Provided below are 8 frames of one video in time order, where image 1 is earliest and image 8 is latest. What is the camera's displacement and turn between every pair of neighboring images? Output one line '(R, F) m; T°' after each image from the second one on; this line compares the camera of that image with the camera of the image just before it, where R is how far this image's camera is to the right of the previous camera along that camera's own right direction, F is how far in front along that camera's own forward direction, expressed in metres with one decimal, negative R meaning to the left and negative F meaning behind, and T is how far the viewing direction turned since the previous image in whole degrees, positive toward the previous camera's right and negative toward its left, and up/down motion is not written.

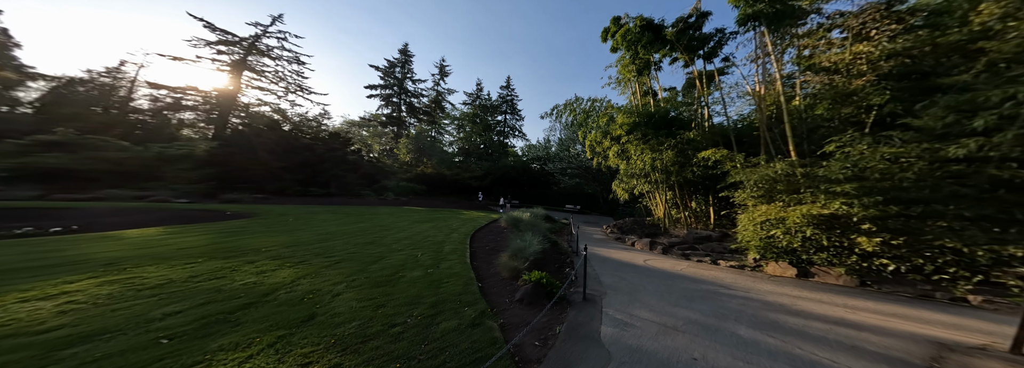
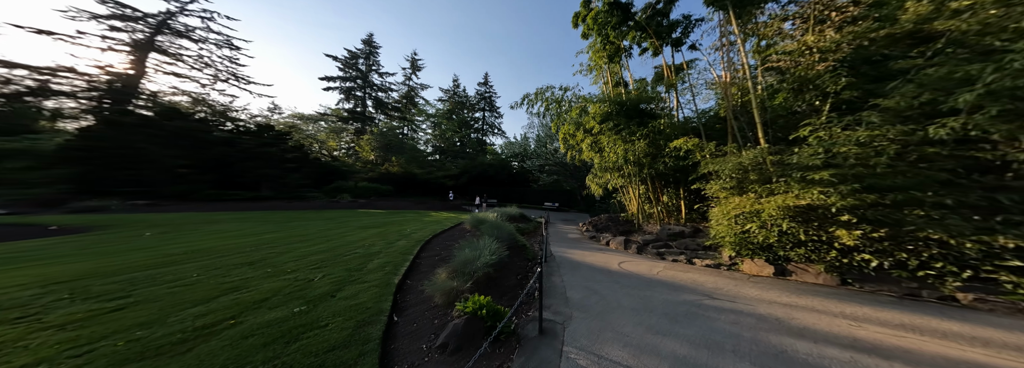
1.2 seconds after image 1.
(+0.5, +0.8) m; +6°
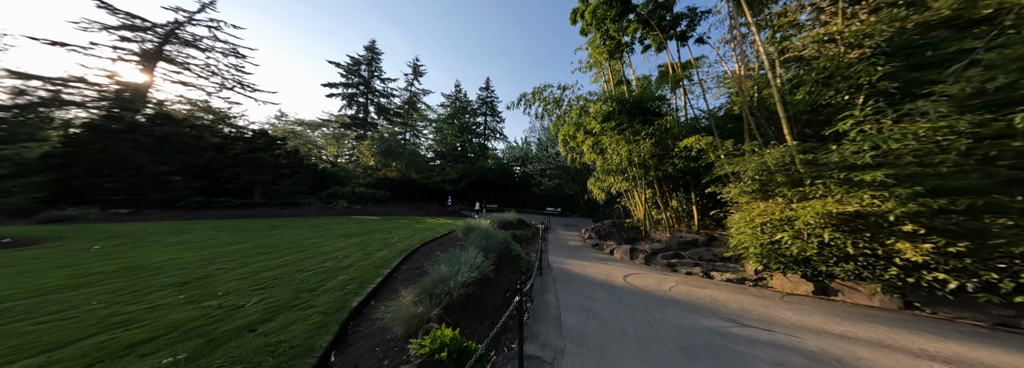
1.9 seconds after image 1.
(+0.3, +0.5) m; -1°
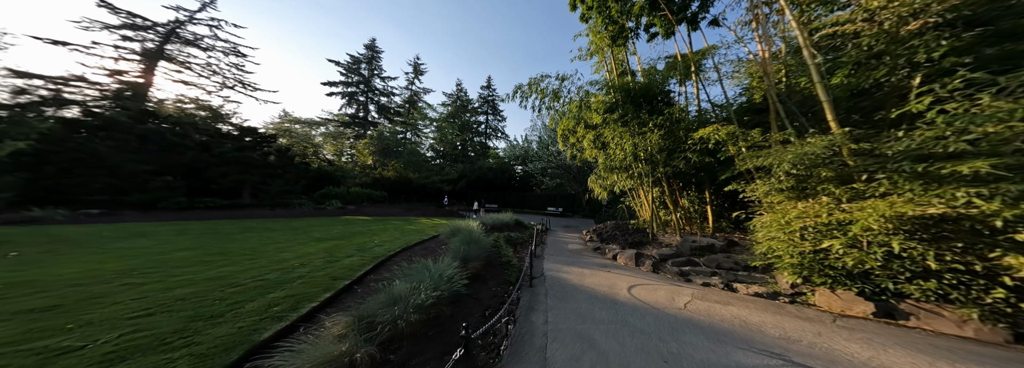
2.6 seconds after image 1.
(+0.3, +0.6) m; -1°
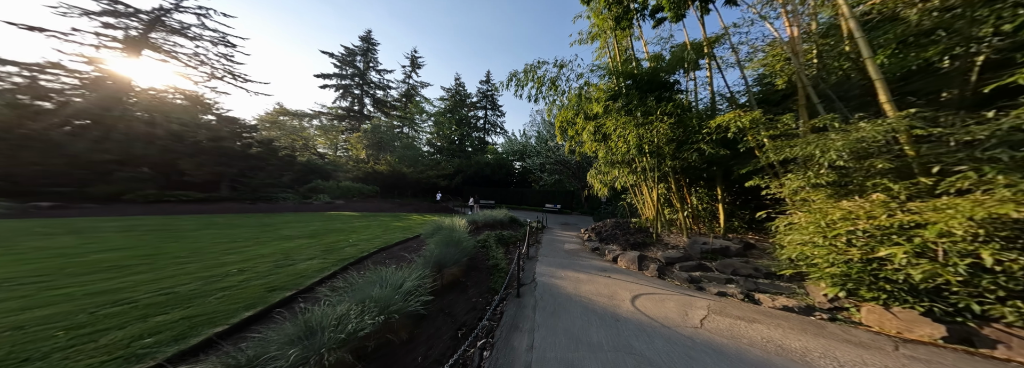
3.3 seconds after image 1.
(+0.2, +0.6) m; 0°
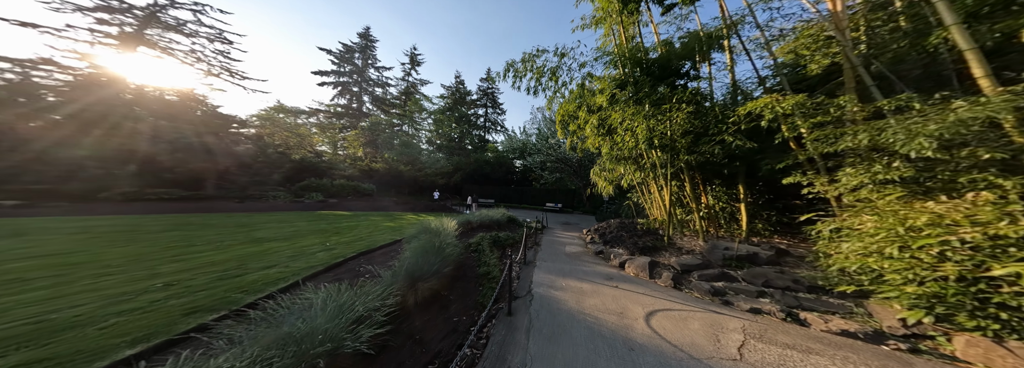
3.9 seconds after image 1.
(+0.1, +0.6) m; -1°
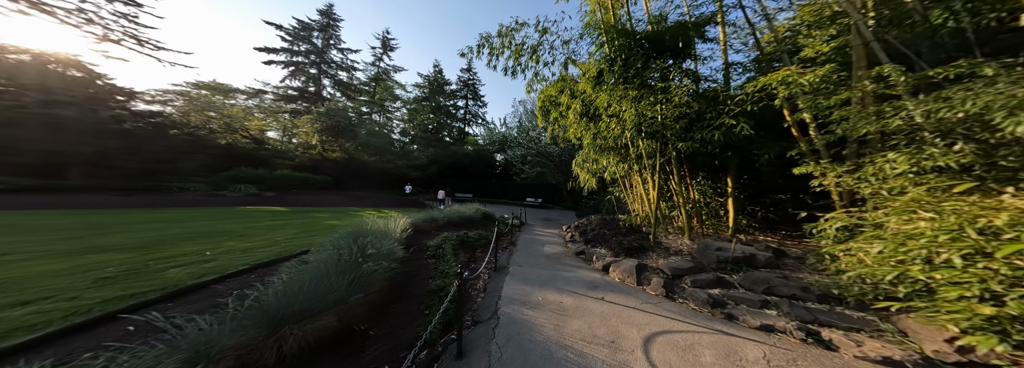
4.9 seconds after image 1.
(+0.2, +0.8) m; +5°
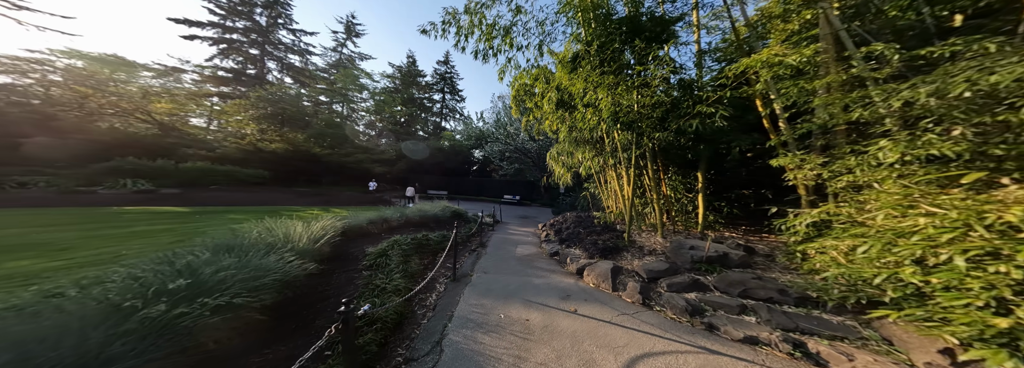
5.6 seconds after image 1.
(+0.3, +0.6) m; +6°
